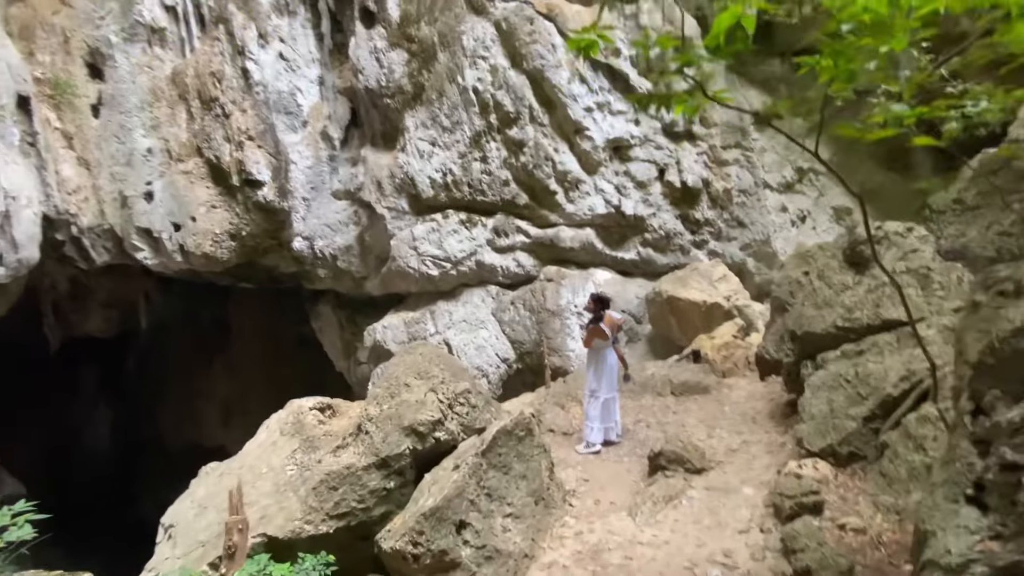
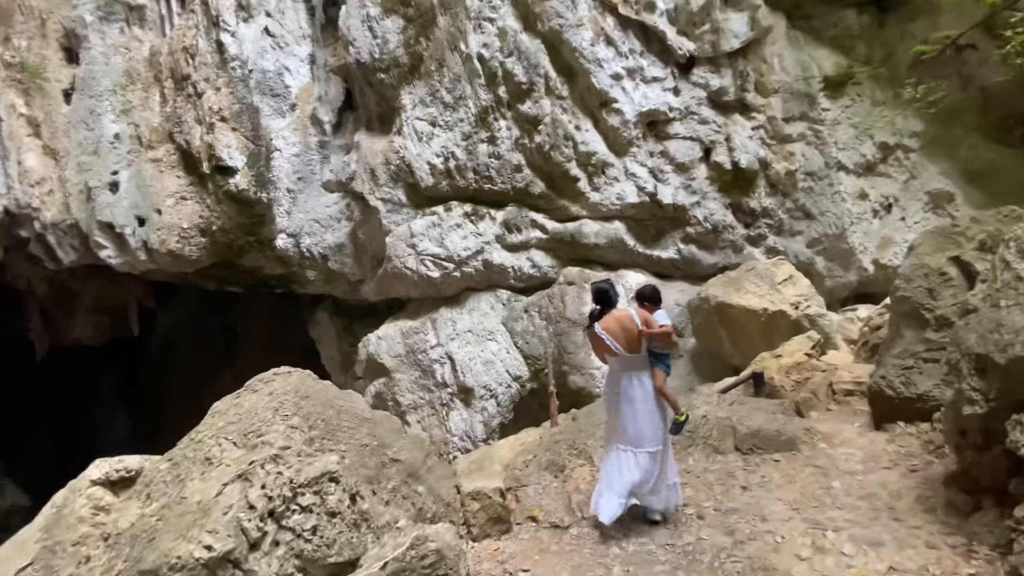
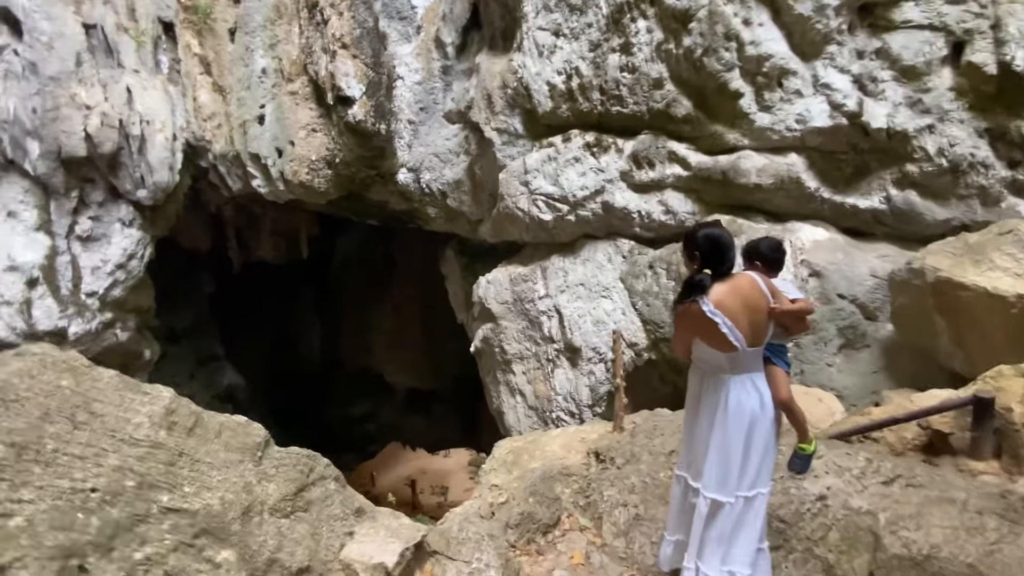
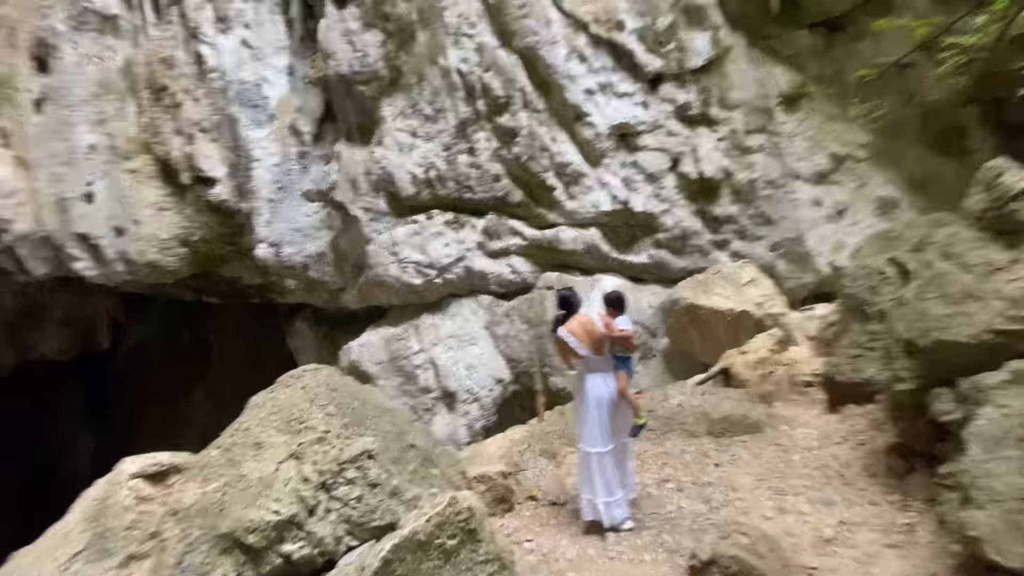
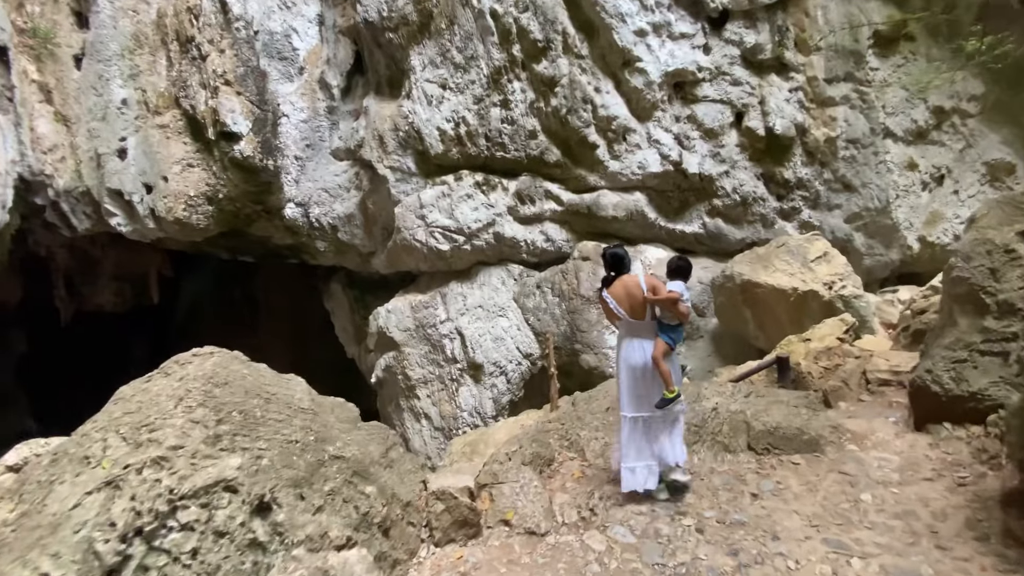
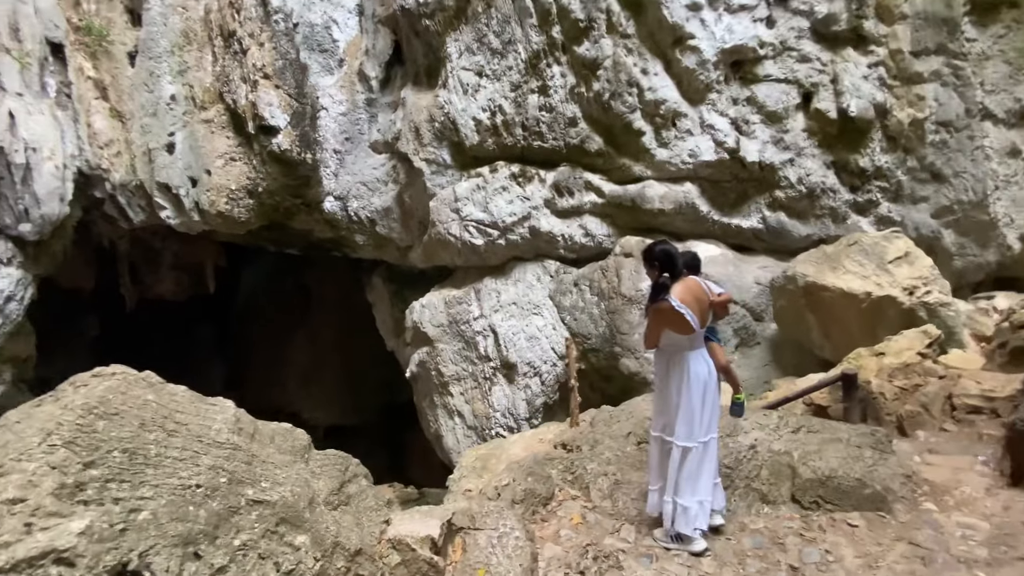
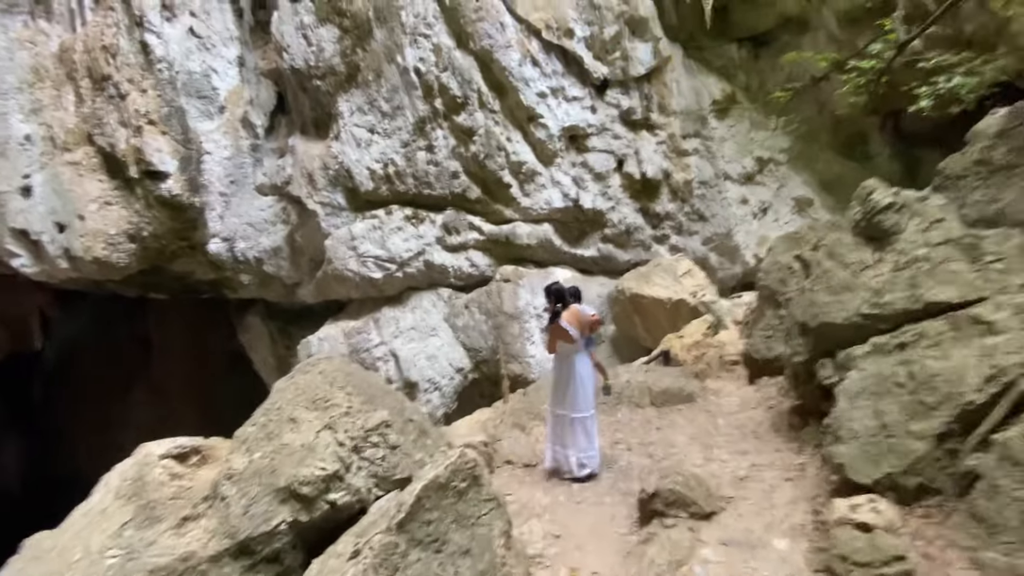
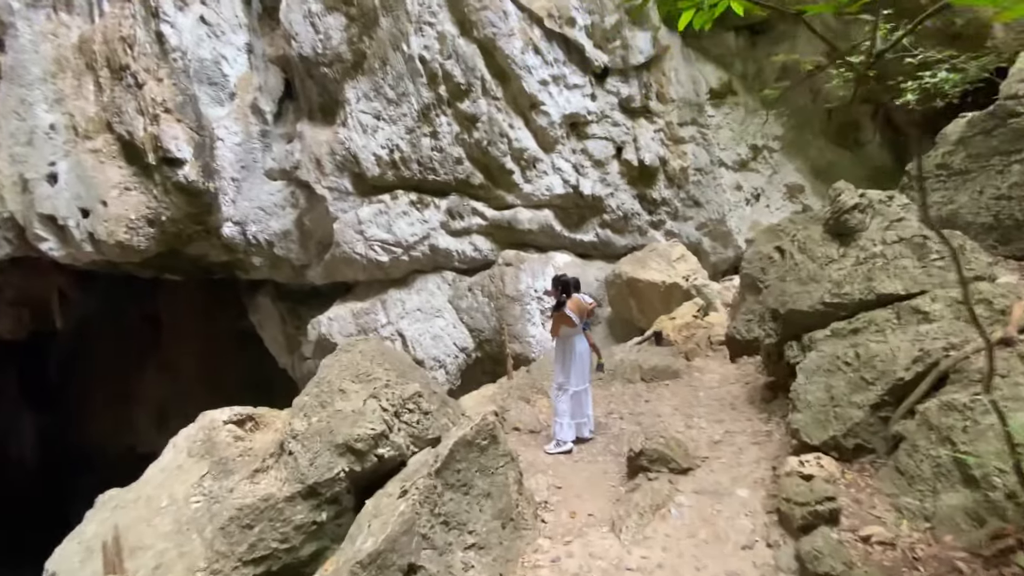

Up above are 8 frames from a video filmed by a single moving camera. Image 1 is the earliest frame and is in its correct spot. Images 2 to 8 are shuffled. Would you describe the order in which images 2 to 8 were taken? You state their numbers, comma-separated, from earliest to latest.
8, 7, 4, 2, 5, 6, 3
